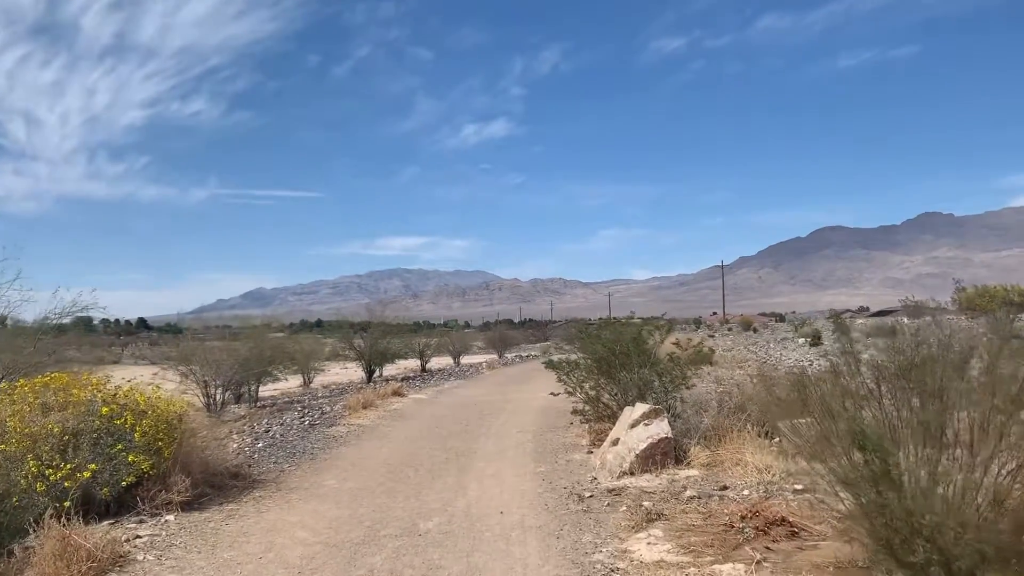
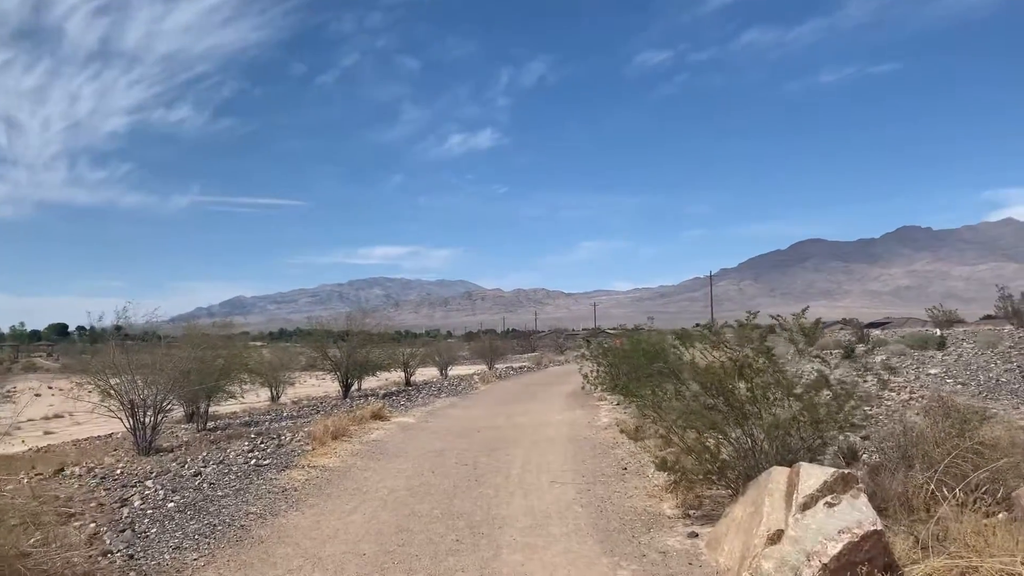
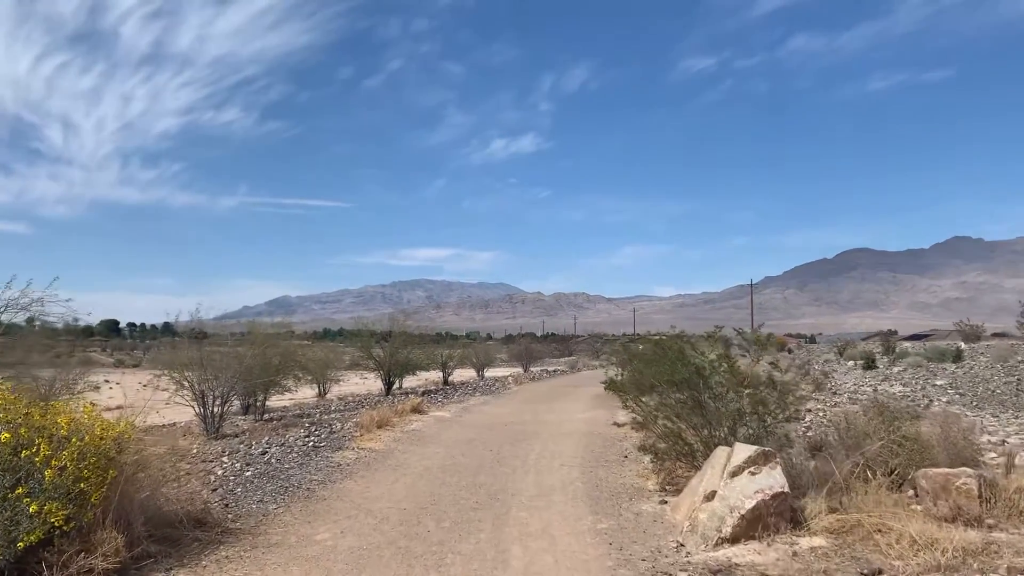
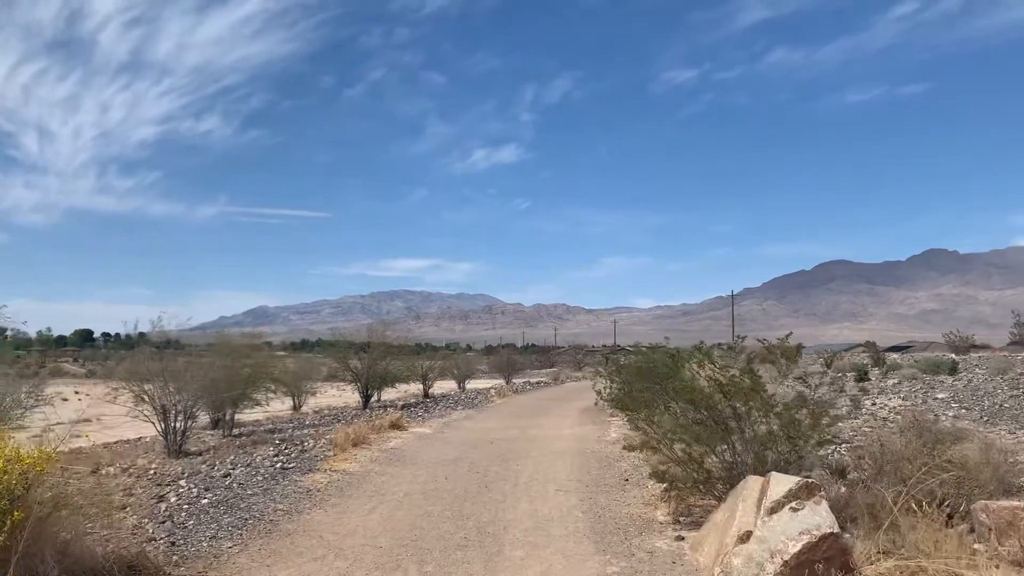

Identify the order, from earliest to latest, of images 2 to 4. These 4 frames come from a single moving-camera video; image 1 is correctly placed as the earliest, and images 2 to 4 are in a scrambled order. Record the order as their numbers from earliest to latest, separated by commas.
3, 4, 2
